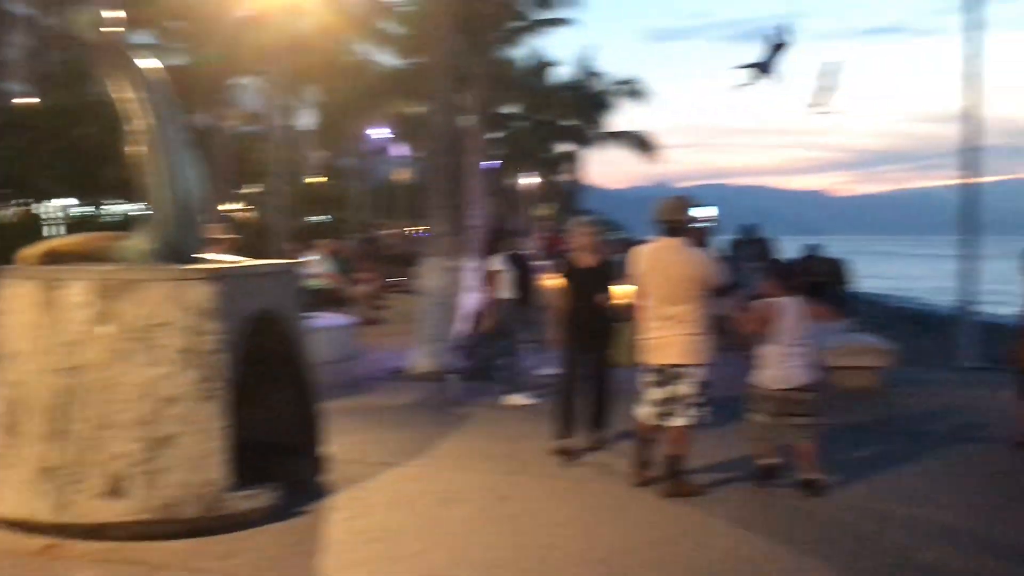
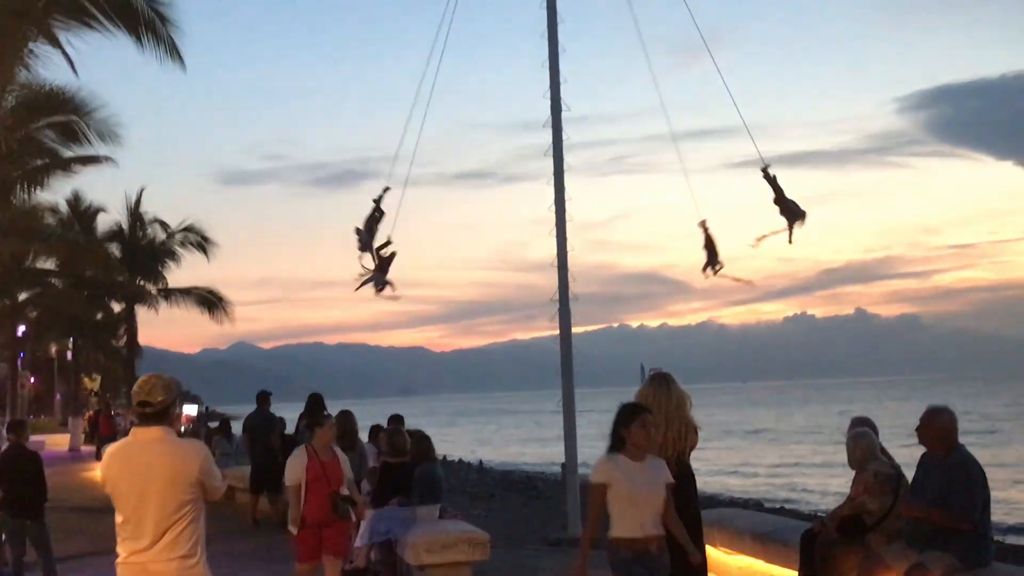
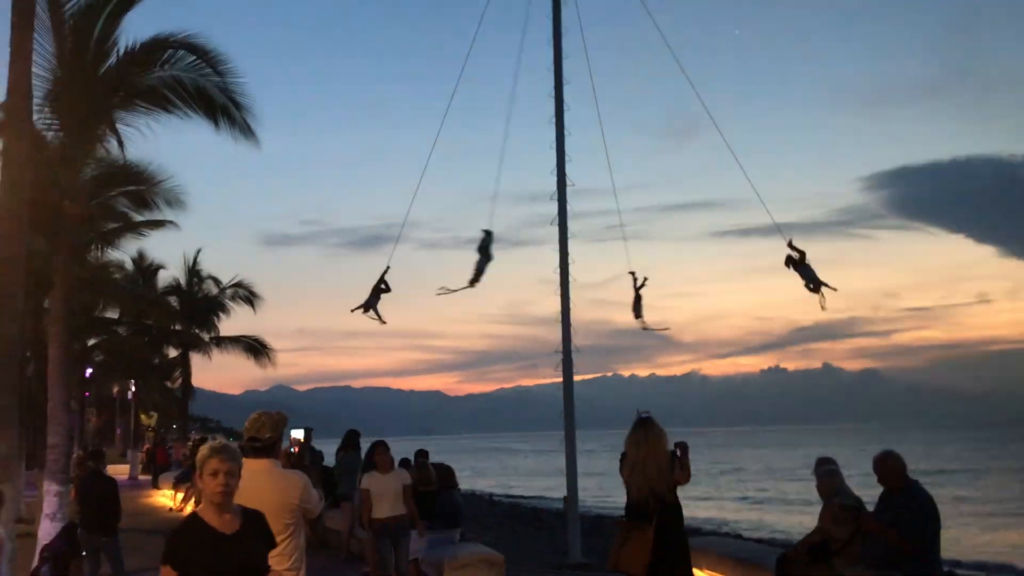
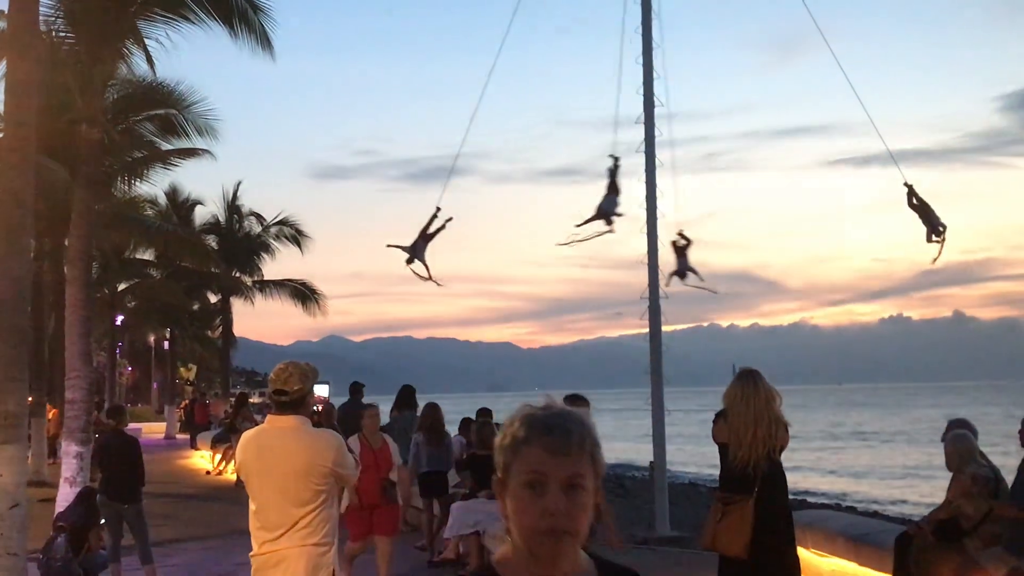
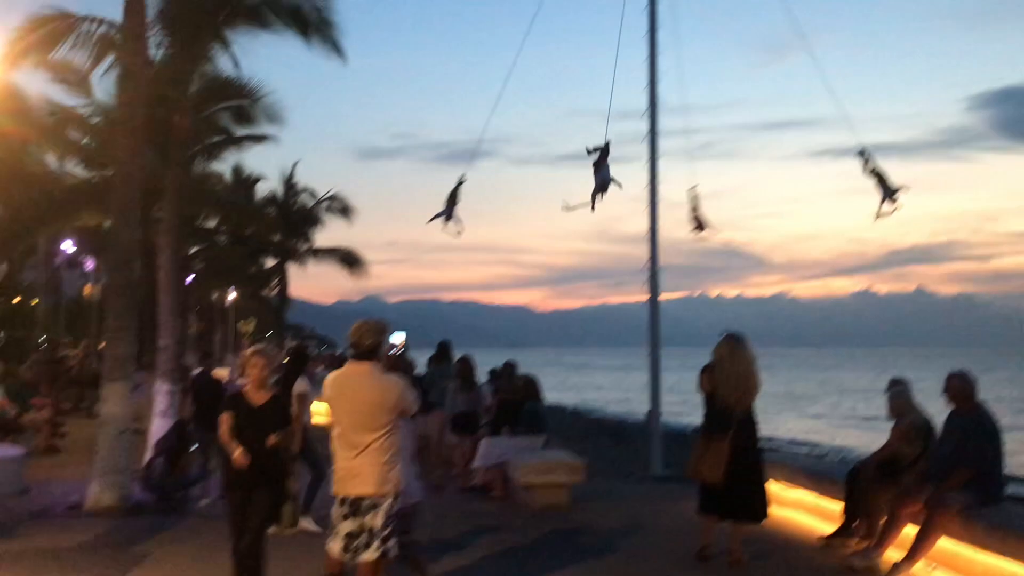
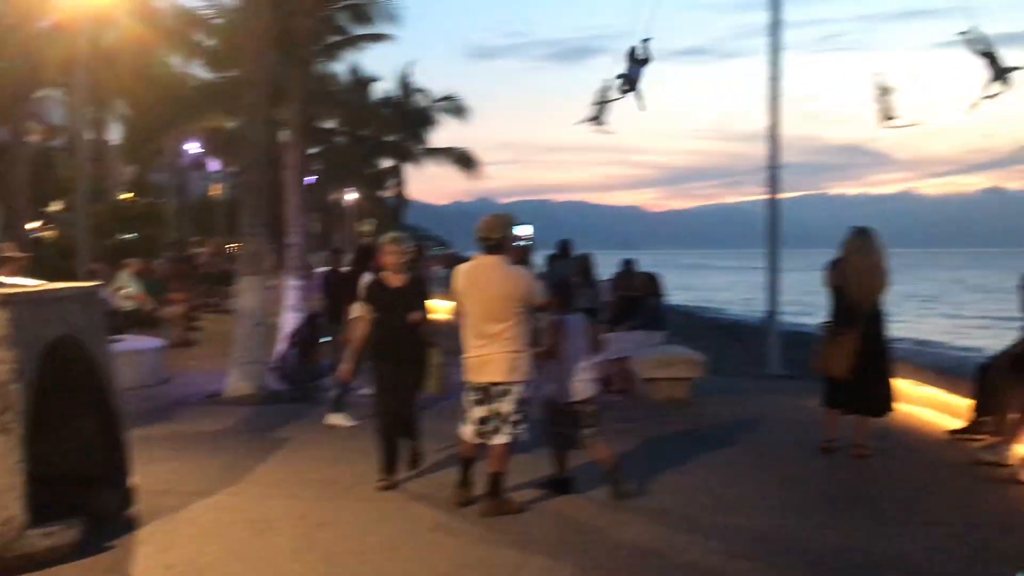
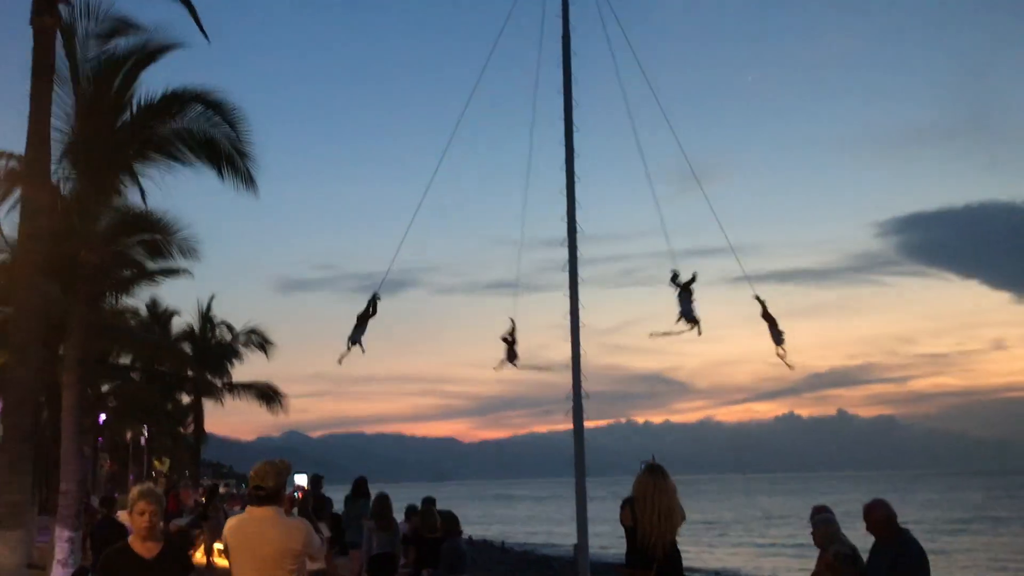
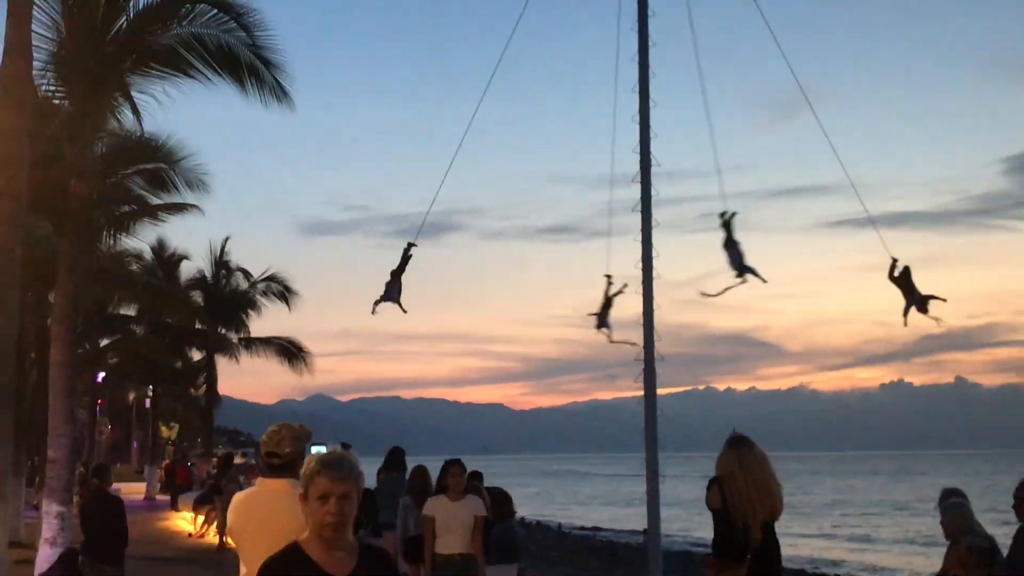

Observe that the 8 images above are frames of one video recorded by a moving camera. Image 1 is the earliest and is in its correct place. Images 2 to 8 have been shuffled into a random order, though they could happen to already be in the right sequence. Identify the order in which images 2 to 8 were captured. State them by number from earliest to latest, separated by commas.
6, 5, 7, 3, 8, 4, 2
